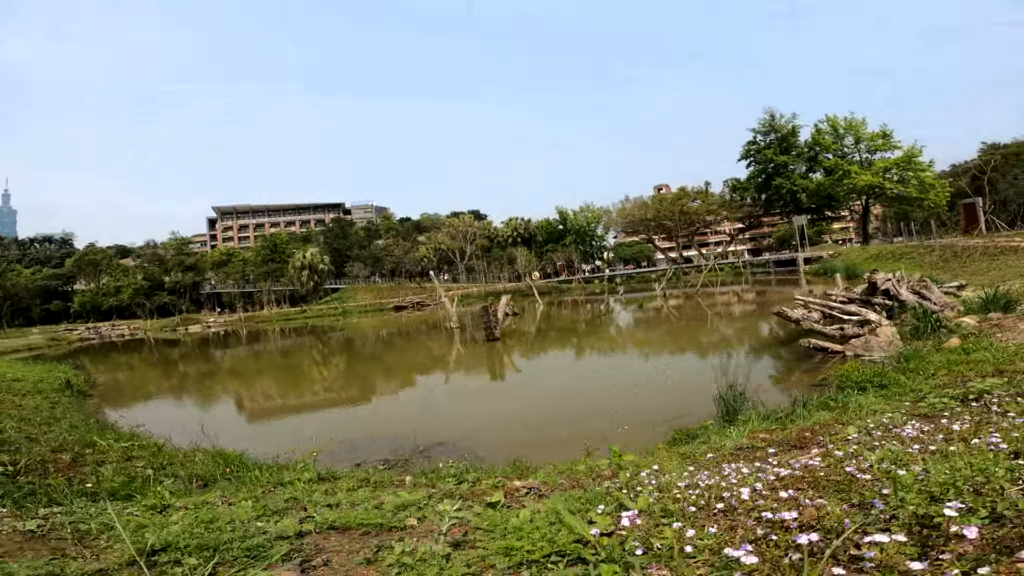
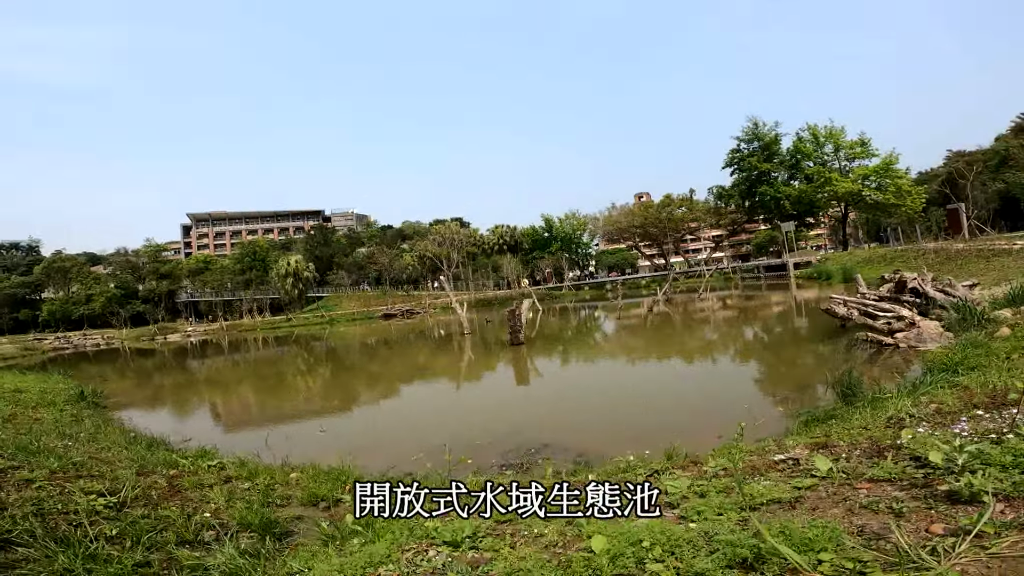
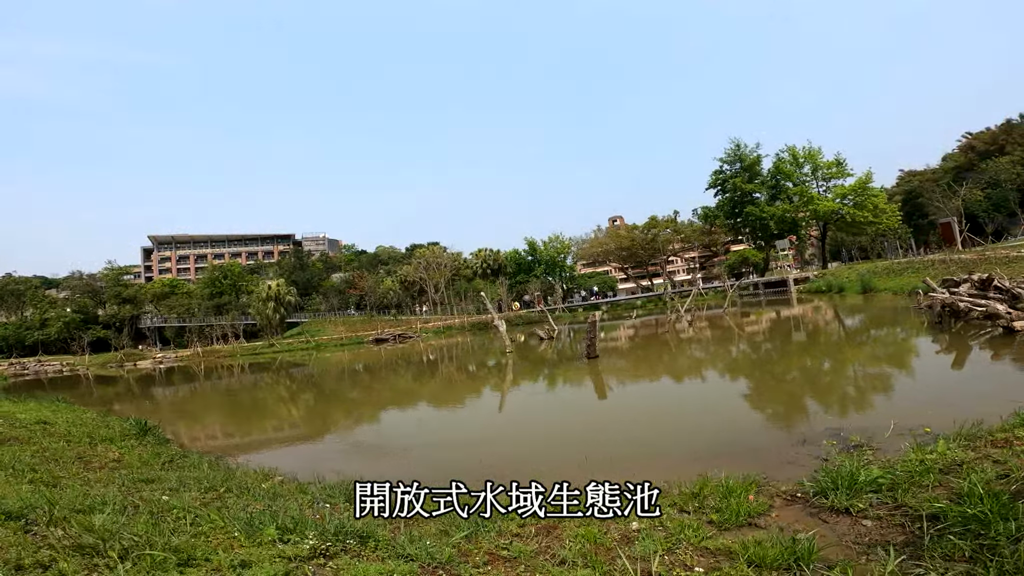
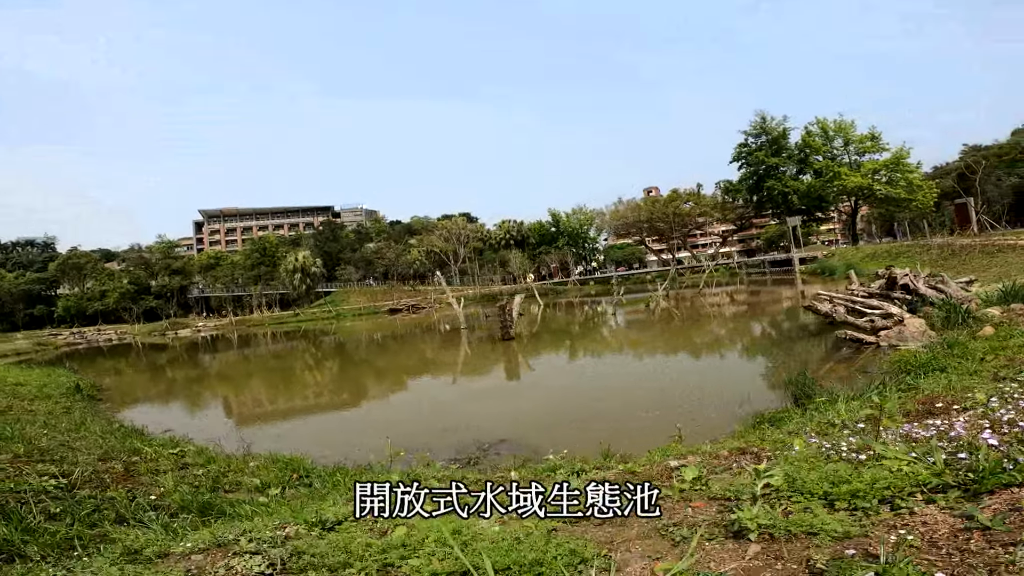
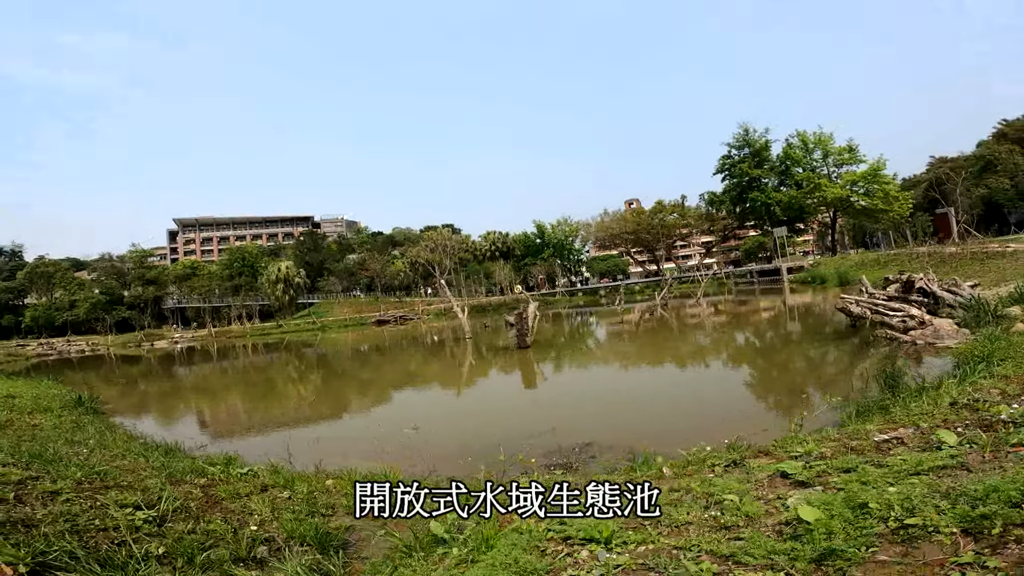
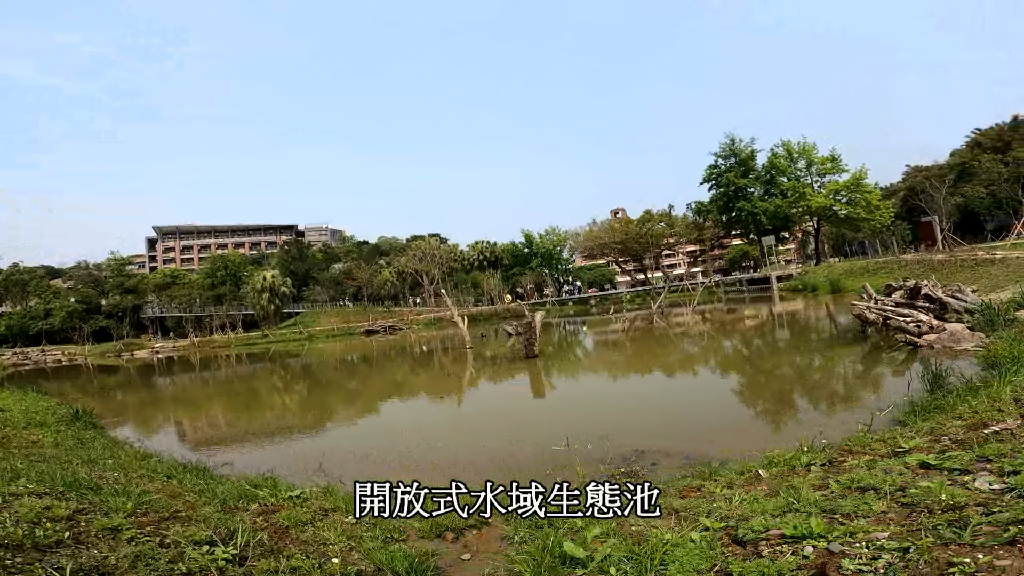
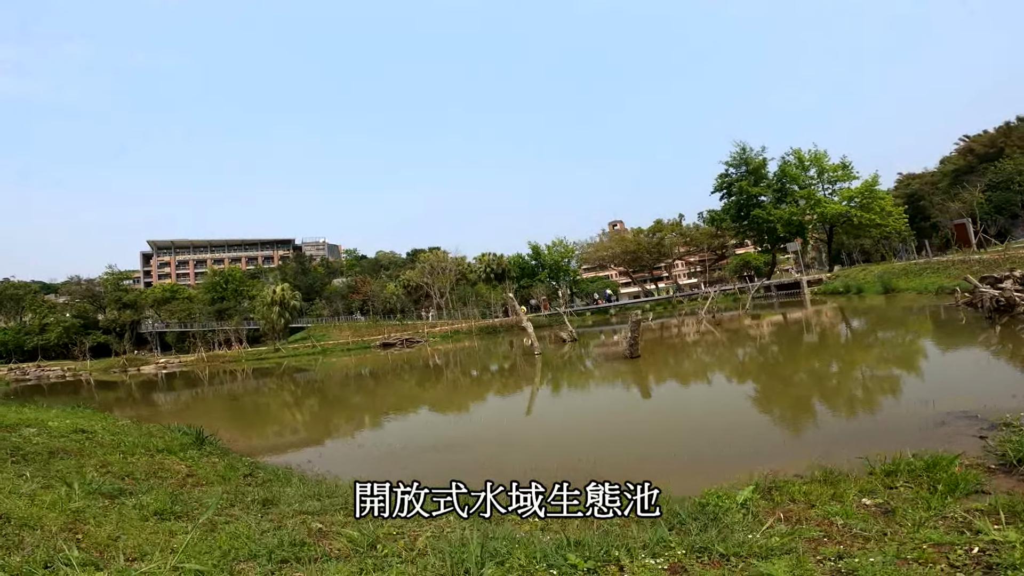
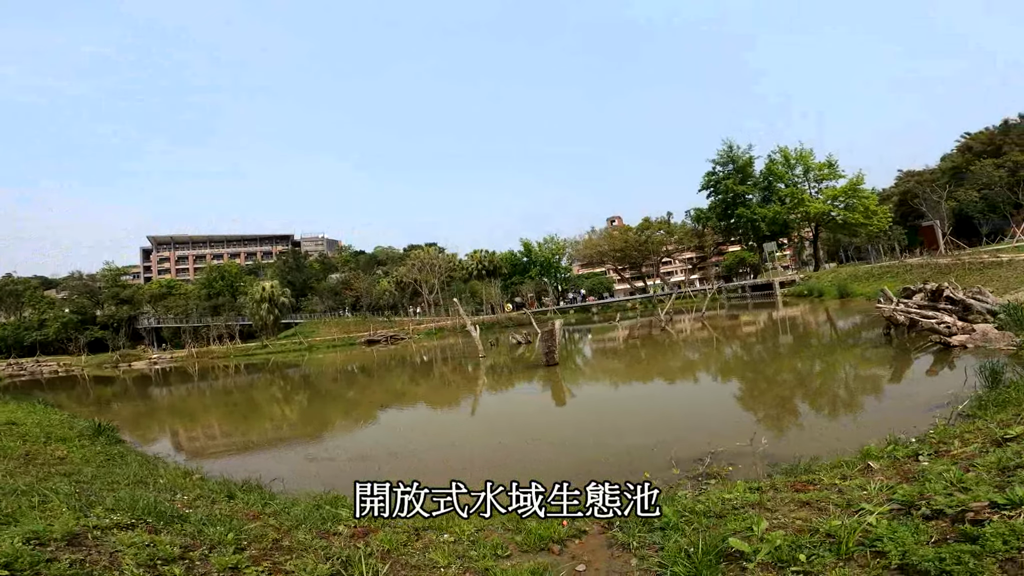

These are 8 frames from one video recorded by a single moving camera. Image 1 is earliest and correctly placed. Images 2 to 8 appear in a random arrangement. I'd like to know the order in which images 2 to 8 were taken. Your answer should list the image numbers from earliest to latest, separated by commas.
4, 2, 5, 6, 8, 3, 7
